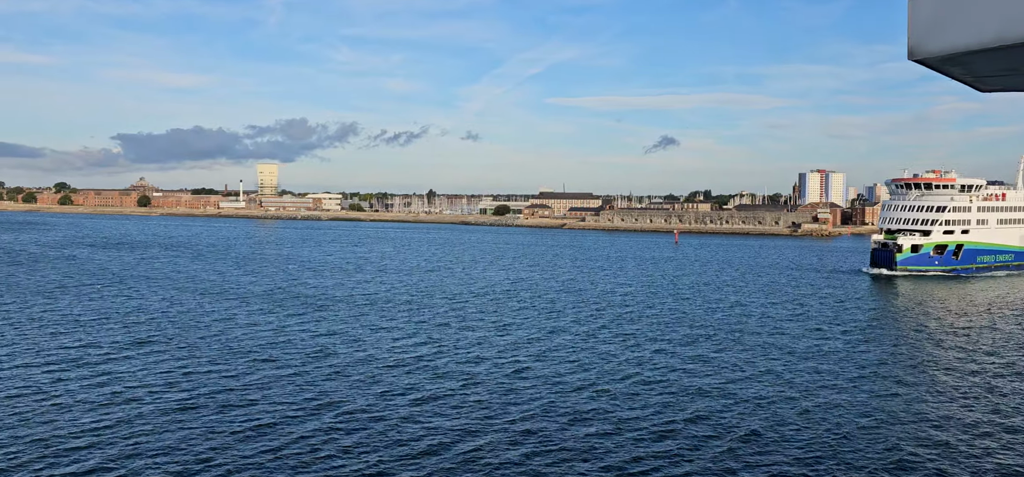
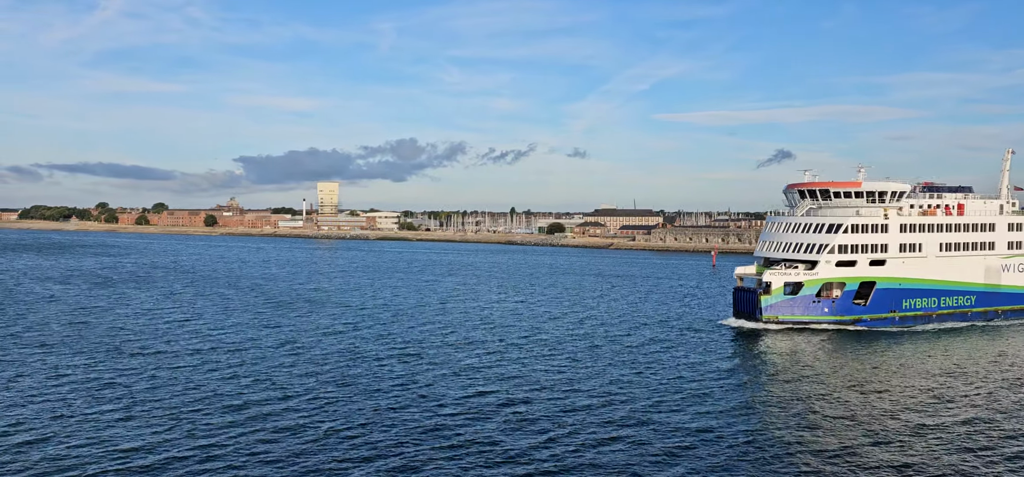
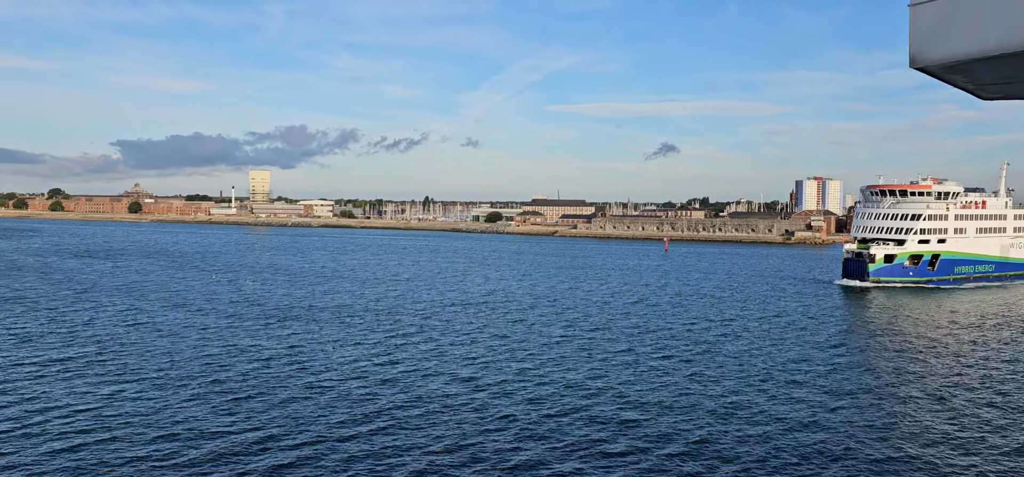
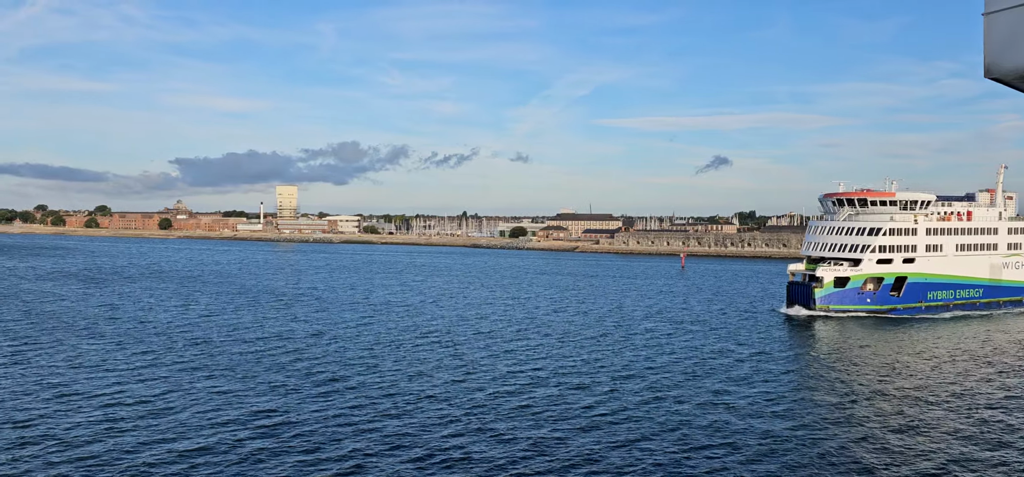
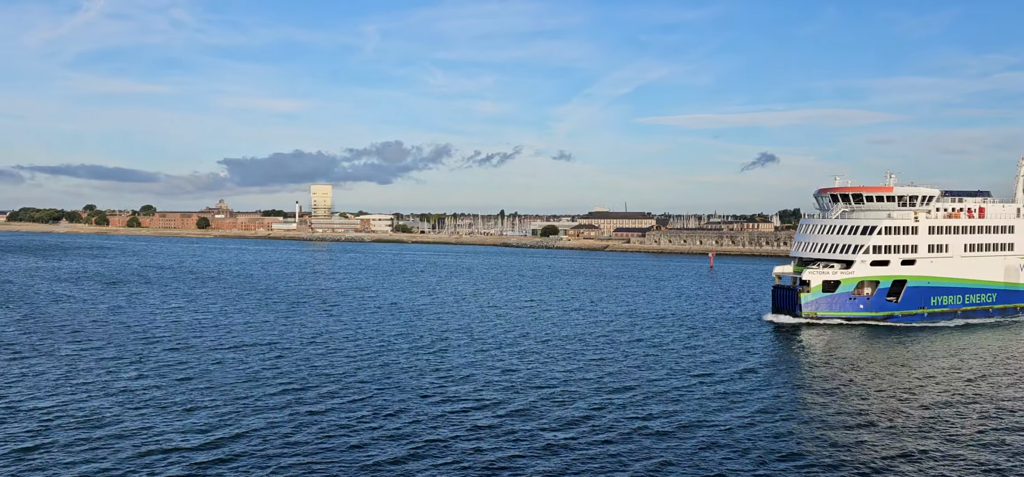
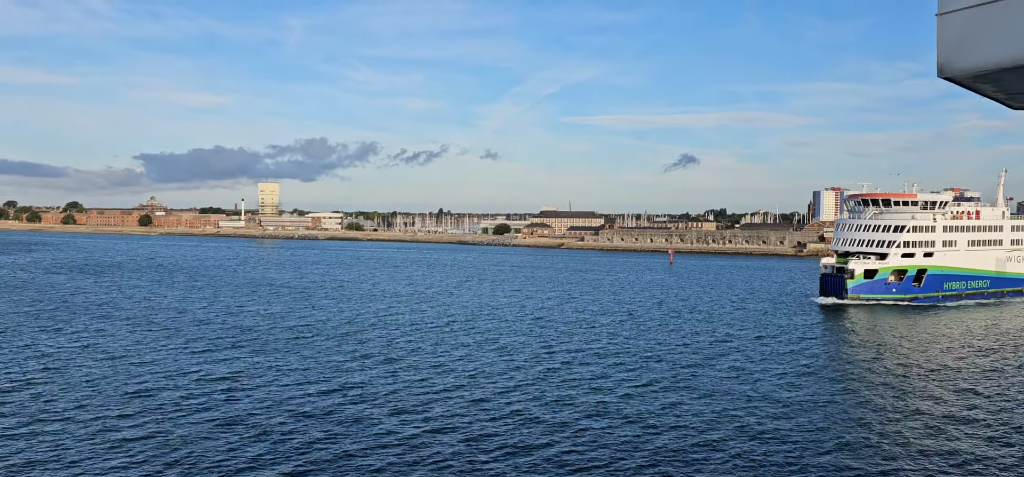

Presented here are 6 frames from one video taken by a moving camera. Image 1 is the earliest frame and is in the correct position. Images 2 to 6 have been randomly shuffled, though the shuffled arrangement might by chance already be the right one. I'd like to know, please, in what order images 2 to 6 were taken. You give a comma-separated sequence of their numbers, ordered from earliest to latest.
3, 6, 4, 5, 2
